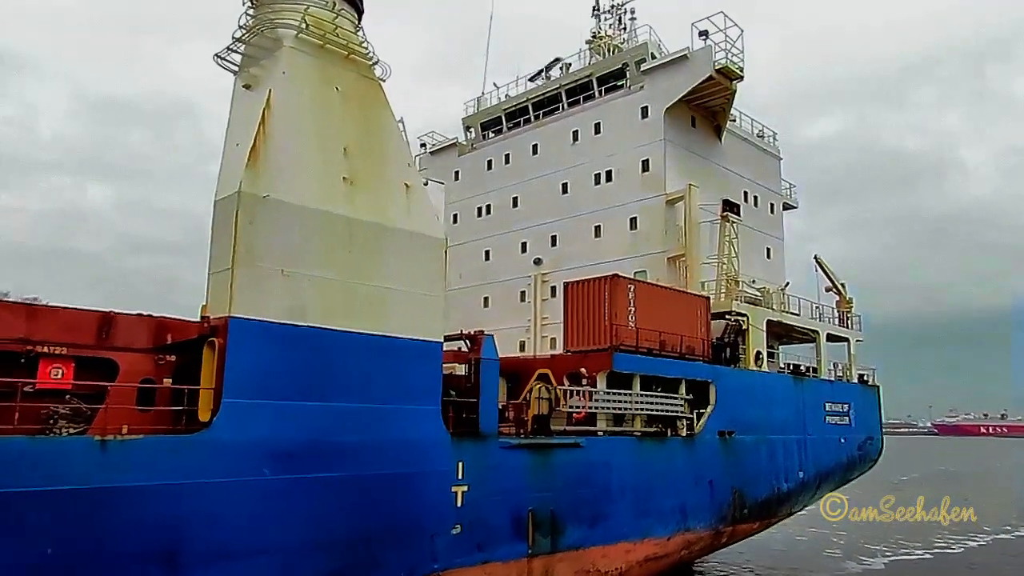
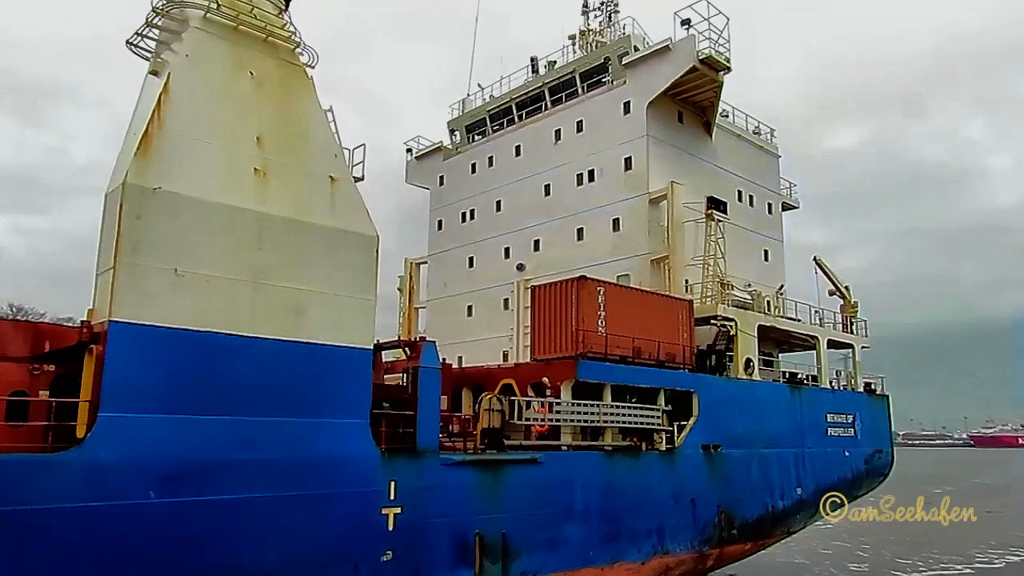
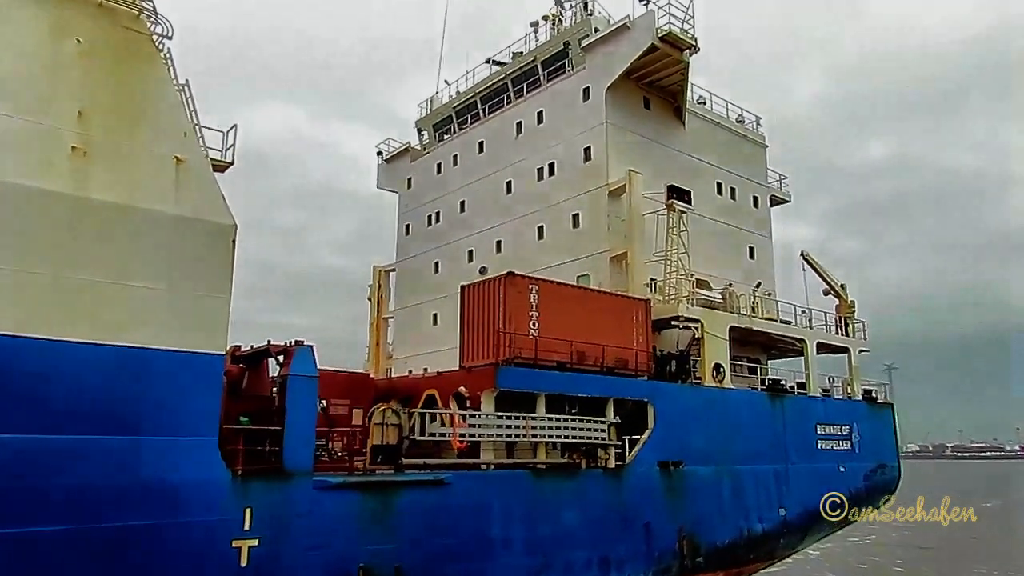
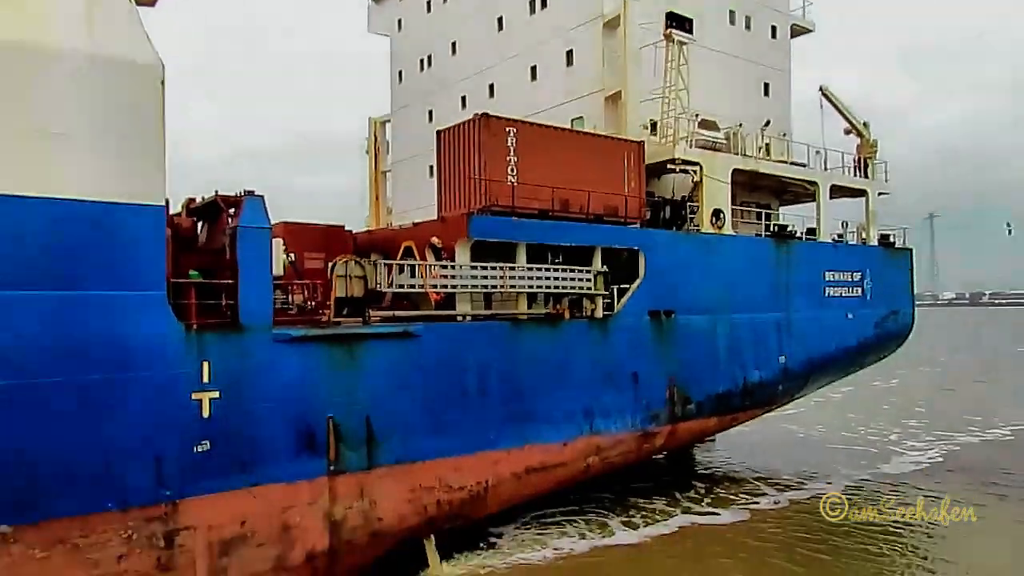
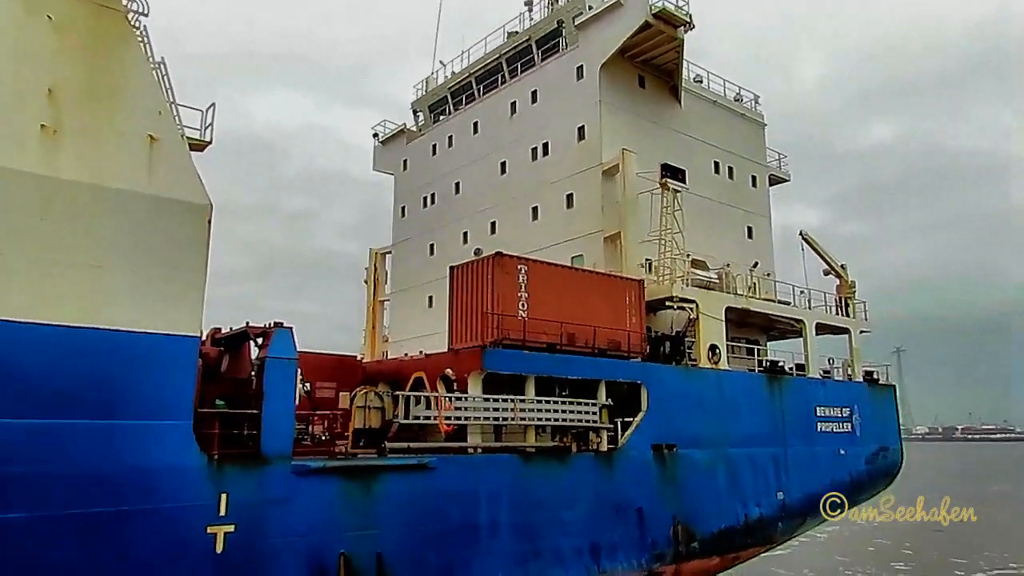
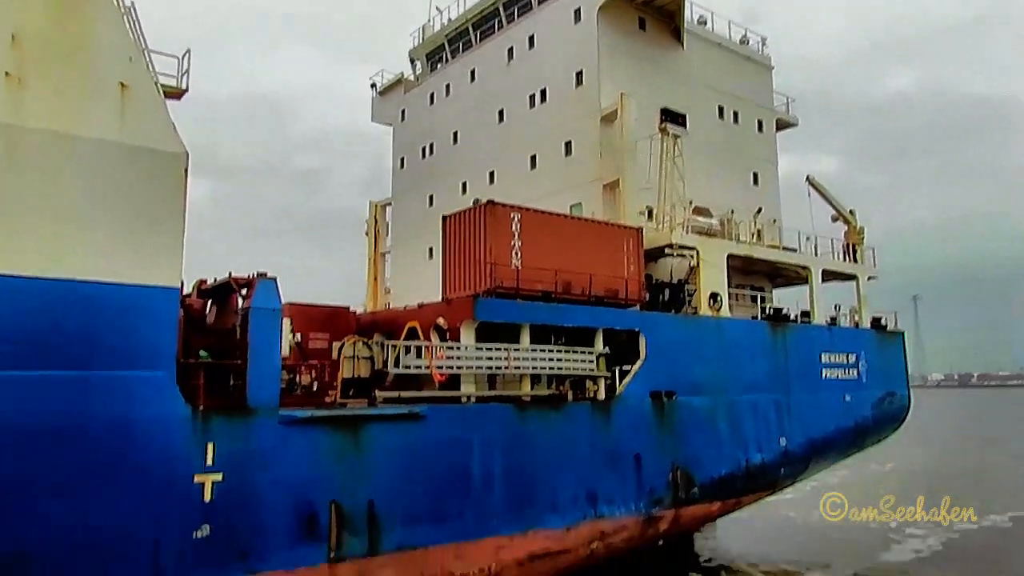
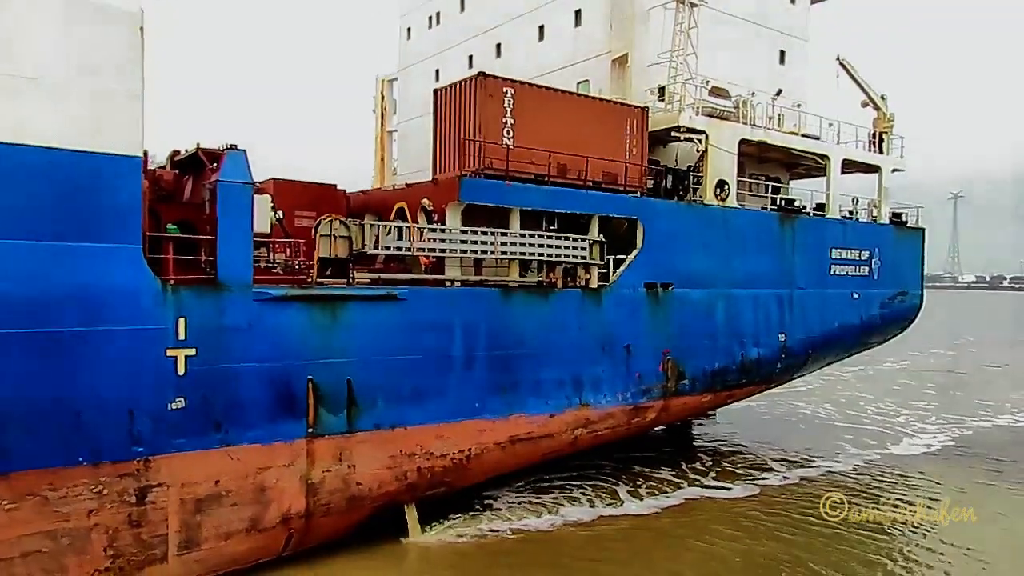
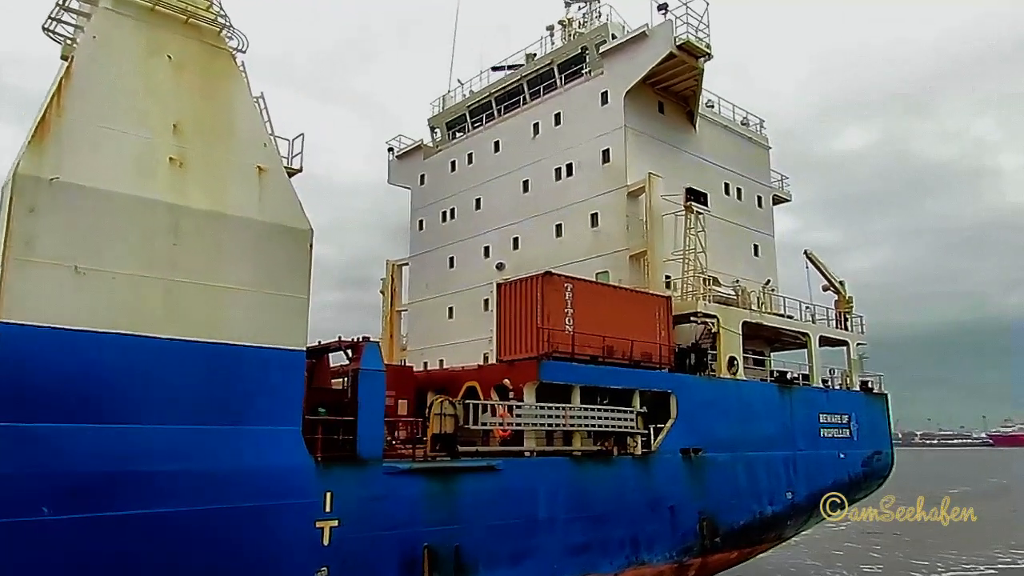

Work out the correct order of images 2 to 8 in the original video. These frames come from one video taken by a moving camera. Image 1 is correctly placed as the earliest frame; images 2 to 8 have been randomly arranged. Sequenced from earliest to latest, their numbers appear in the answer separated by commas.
2, 8, 3, 5, 6, 4, 7
